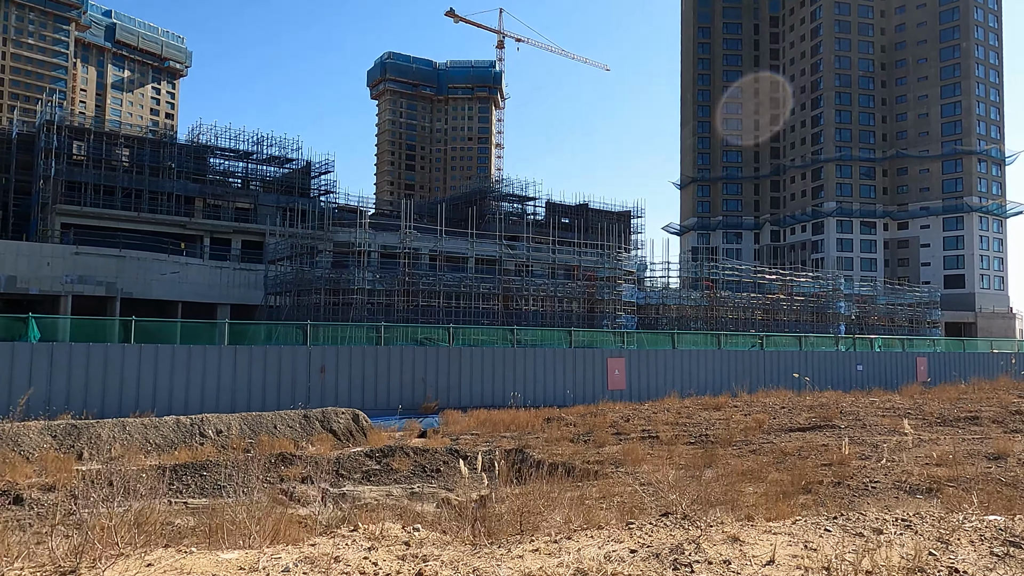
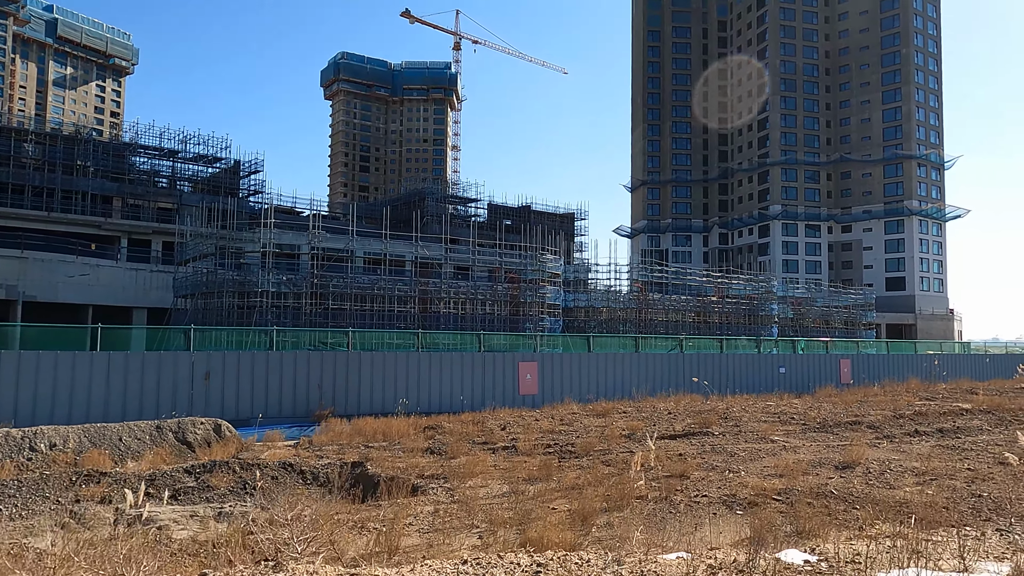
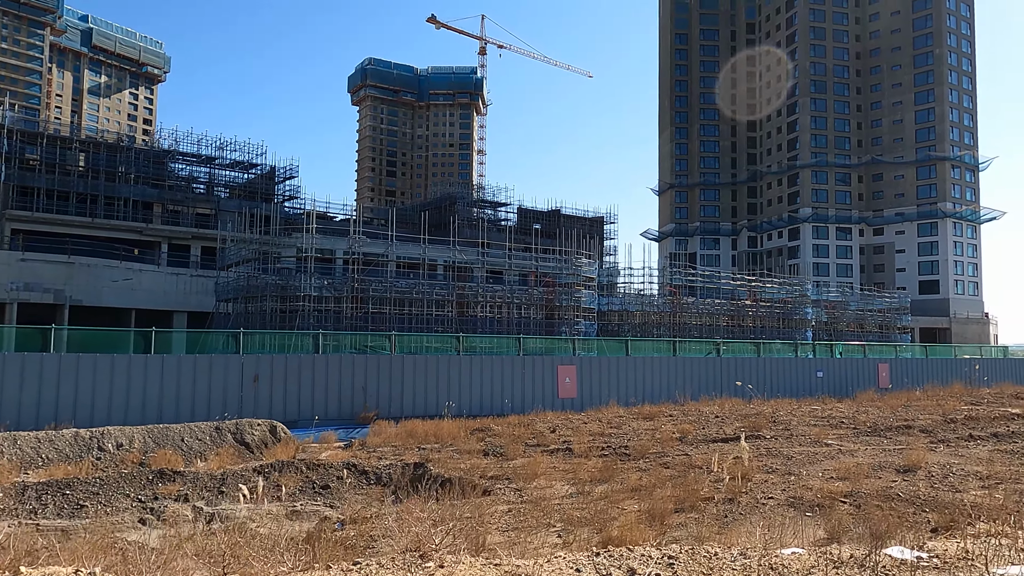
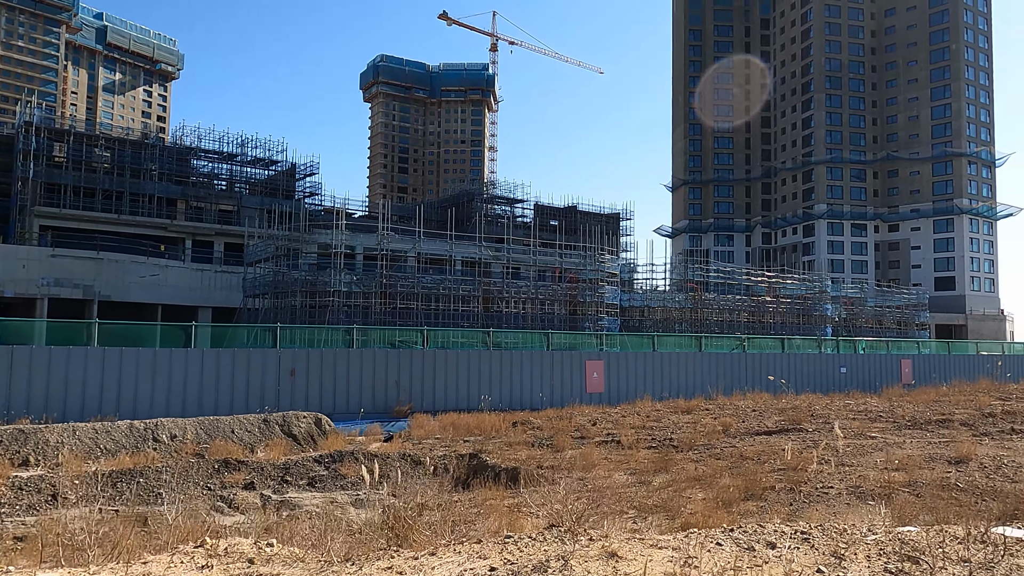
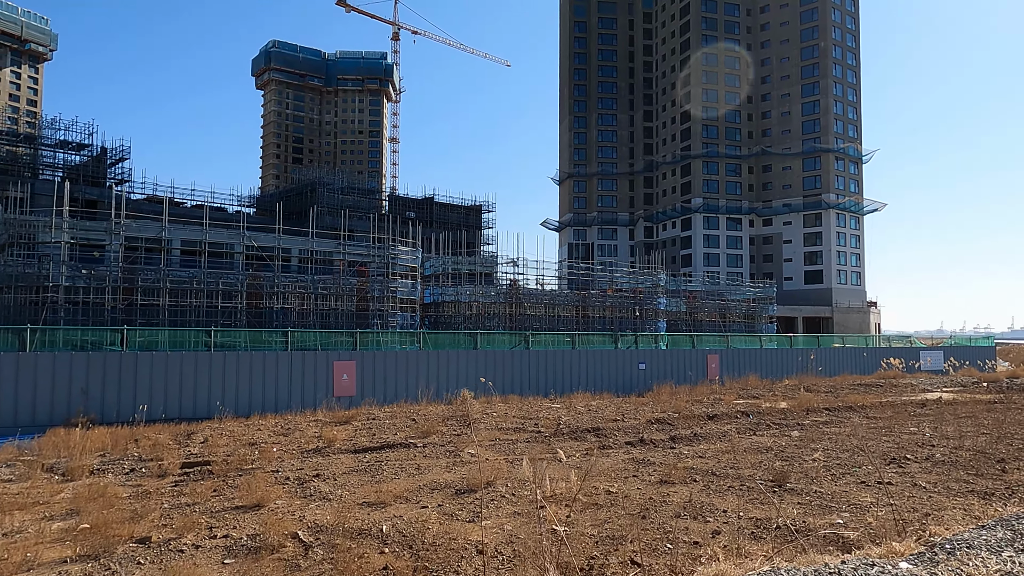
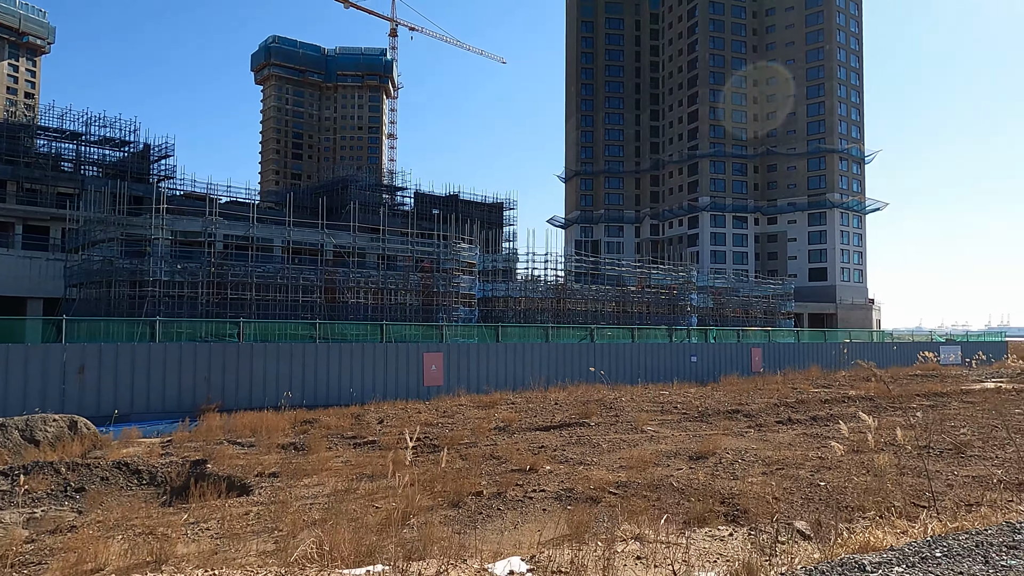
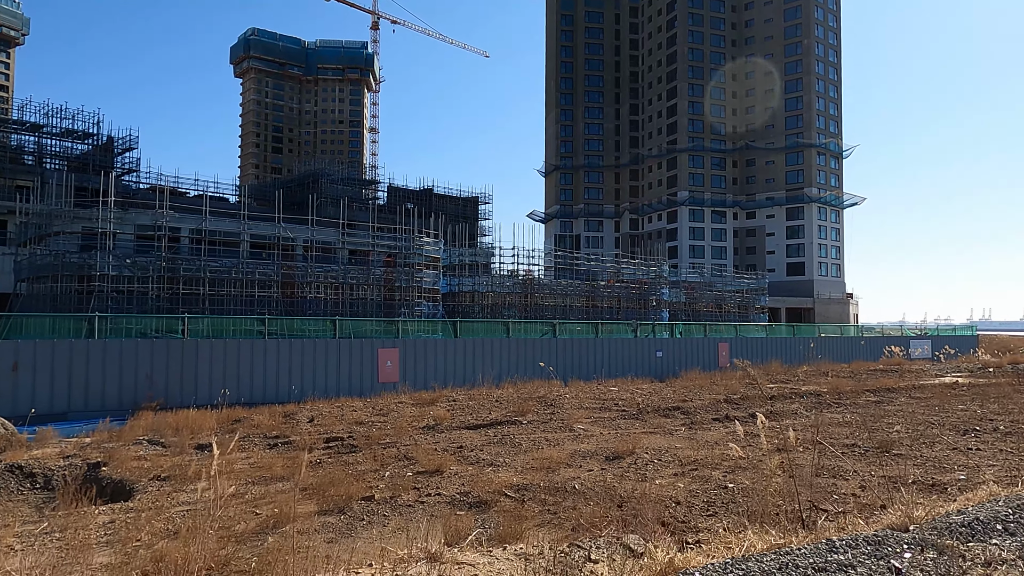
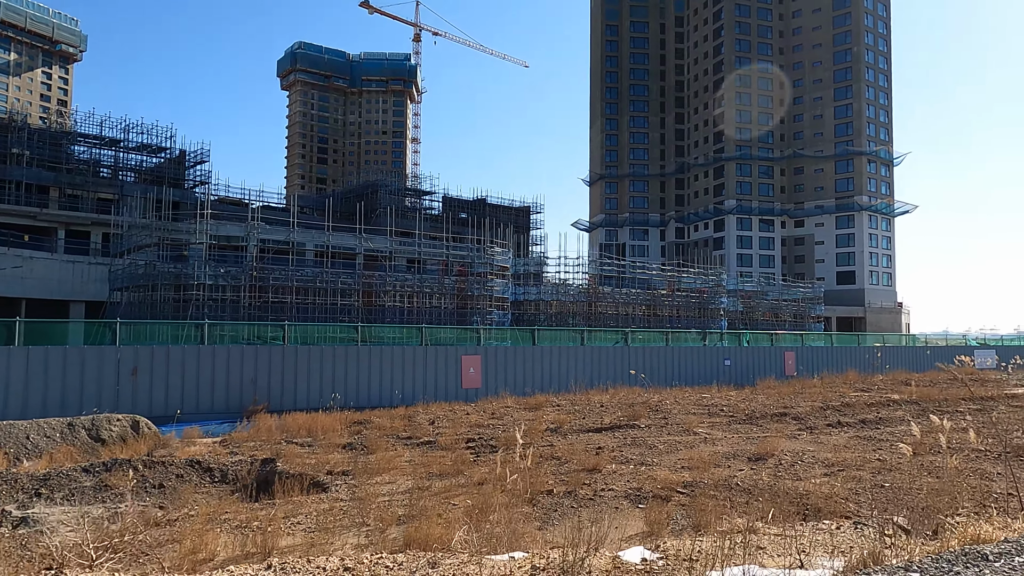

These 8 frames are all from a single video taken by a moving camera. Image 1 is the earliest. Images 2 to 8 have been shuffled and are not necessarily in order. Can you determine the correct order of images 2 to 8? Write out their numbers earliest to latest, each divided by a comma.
4, 3, 2, 8, 6, 7, 5
